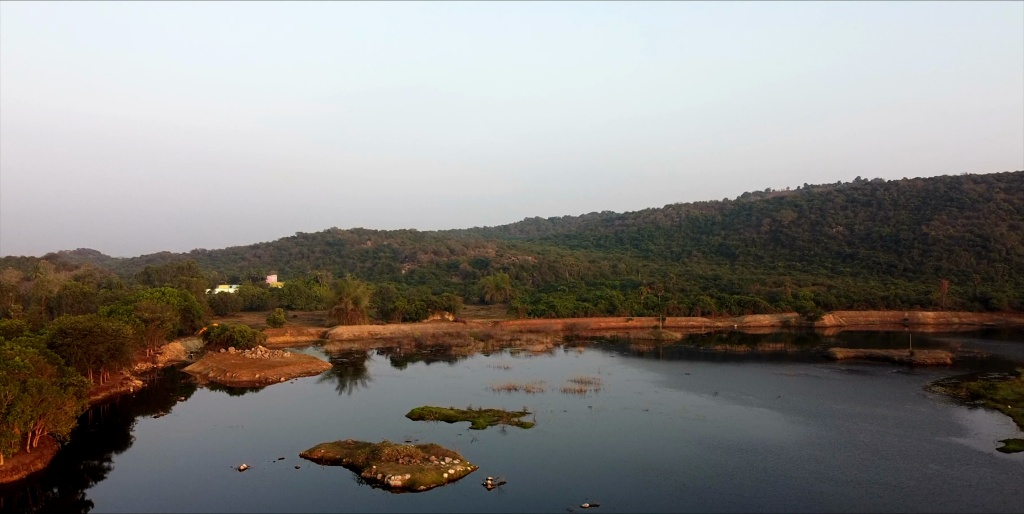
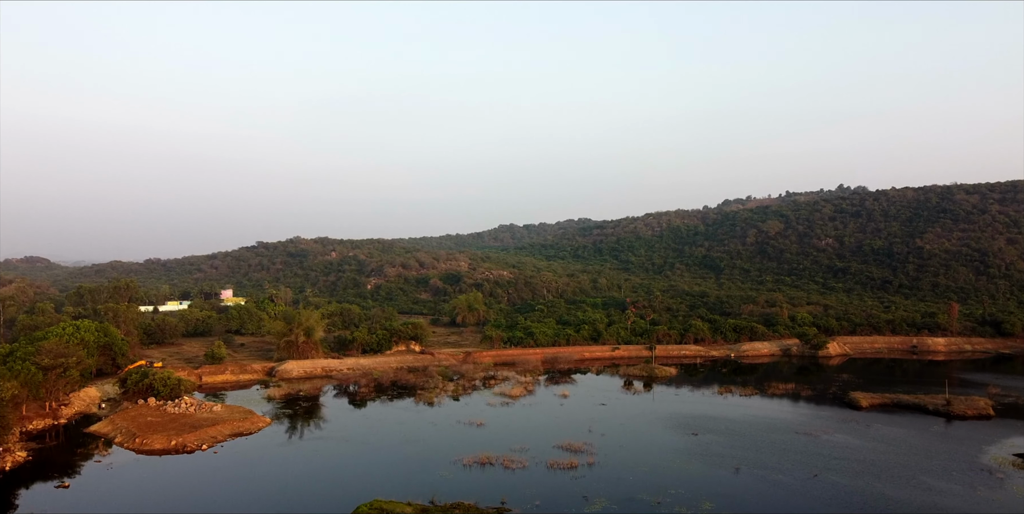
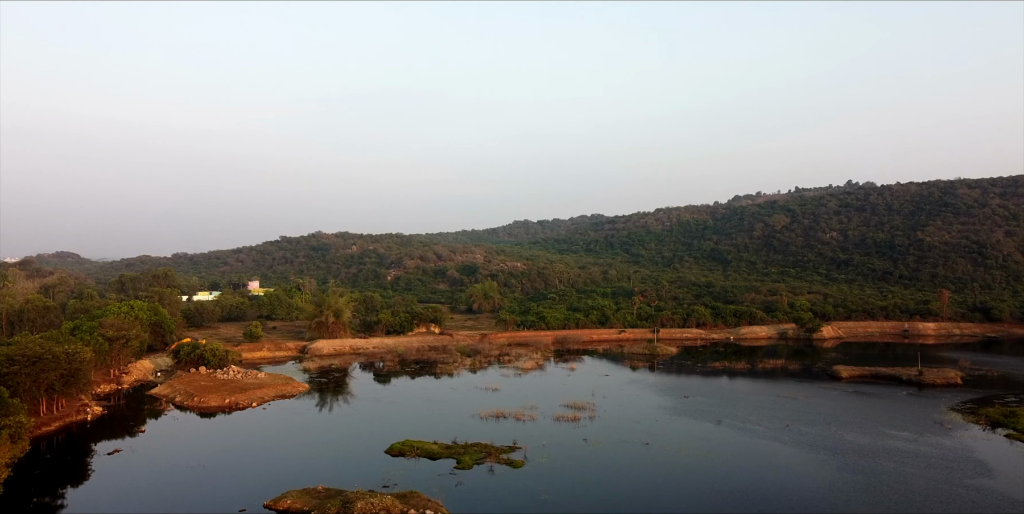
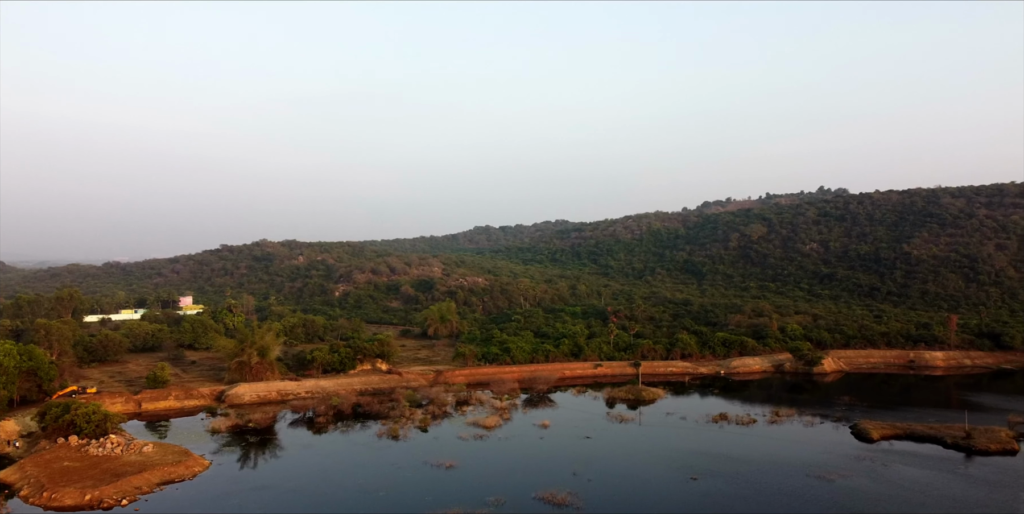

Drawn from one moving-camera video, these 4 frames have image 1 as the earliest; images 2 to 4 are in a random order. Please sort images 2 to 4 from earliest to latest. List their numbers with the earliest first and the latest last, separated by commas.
3, 2, 4
